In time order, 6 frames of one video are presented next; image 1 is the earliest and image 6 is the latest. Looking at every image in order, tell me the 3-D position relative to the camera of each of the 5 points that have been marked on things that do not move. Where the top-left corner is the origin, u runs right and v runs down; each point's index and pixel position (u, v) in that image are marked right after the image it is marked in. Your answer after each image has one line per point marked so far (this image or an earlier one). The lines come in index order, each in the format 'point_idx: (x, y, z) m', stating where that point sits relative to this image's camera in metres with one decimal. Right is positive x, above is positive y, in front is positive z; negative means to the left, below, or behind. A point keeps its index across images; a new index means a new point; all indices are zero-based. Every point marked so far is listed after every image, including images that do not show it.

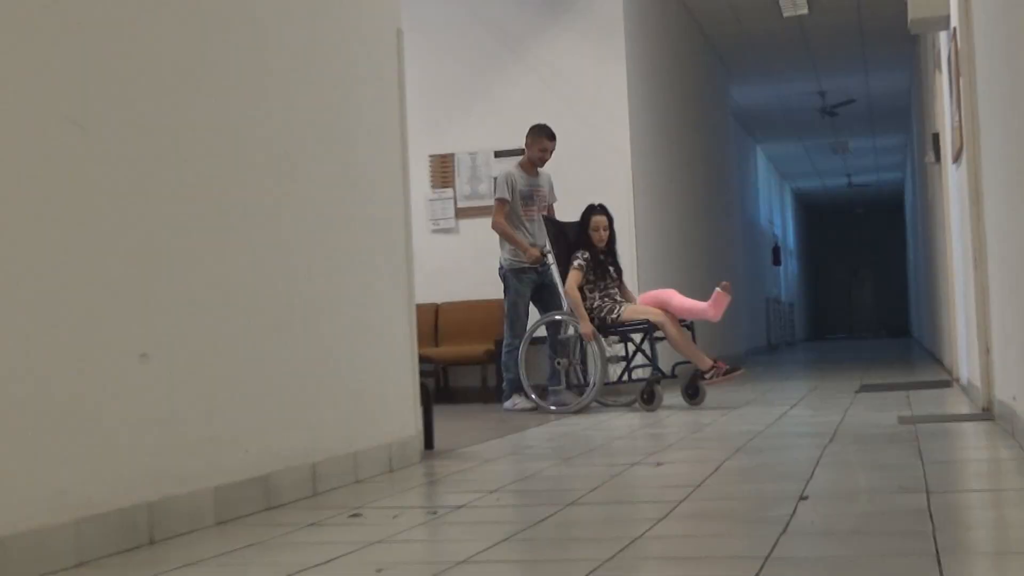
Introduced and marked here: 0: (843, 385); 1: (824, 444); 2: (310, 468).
0: (+2.4, -0.7, +9.8) m
1: (+1.9, -1.0, +8.4) m
2: (-1.0, -0.9, +7.0) m
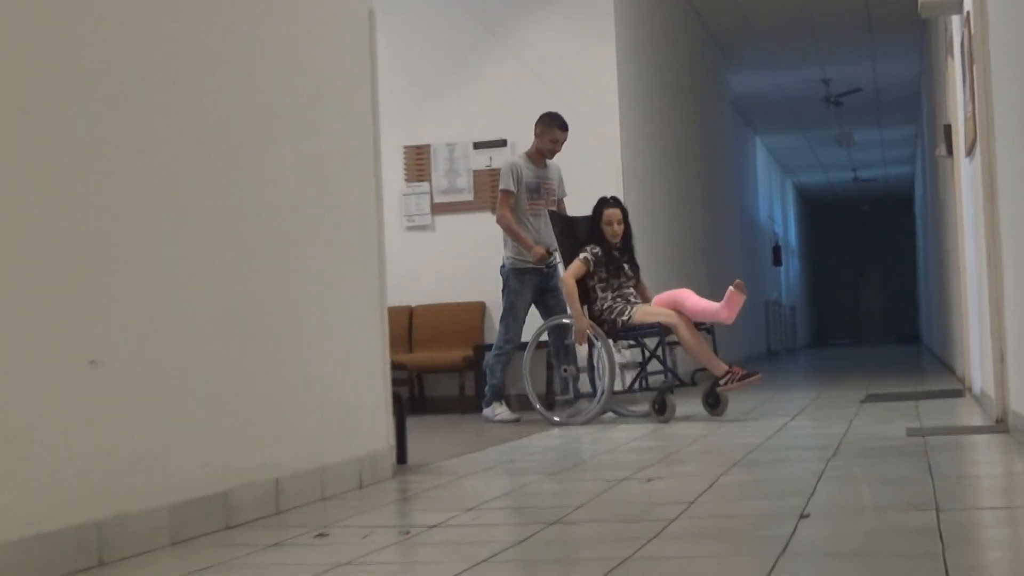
0: (+2.3, -0.7, +9.2) m
1: (+1.8, -1.0, +7.8) m
2: (-1.1, -0.9, +6.3) m
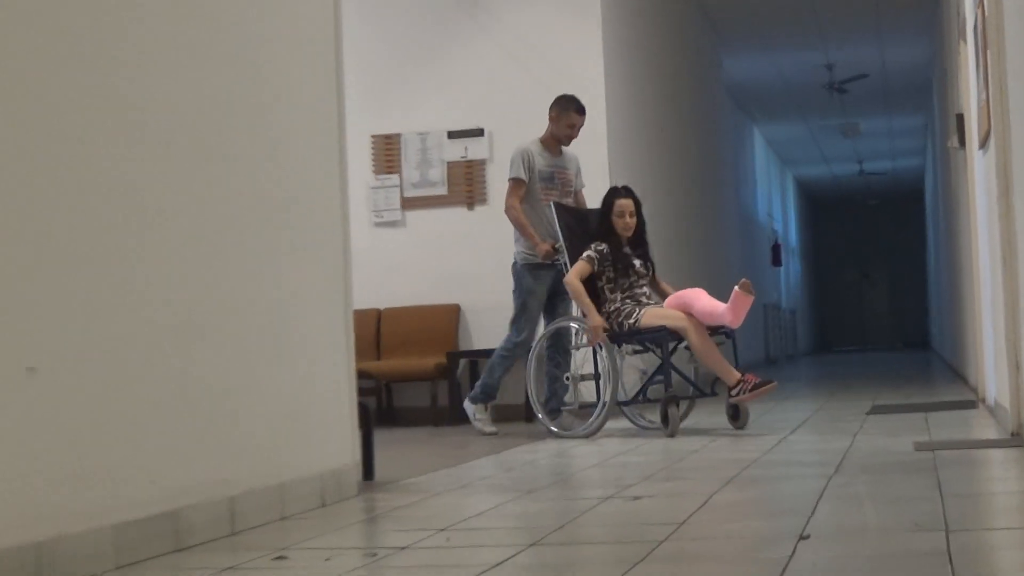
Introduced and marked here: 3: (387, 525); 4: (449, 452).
0: (+2.1, -0.8, +8.6) m
1: (+1.7, -1.0, +7.2) m
2: (-1.2, -0.9, +5.6) m
3: (-0.6, -1.1, +6.3) m
4: (-0.4, -1.0, +8.2) m
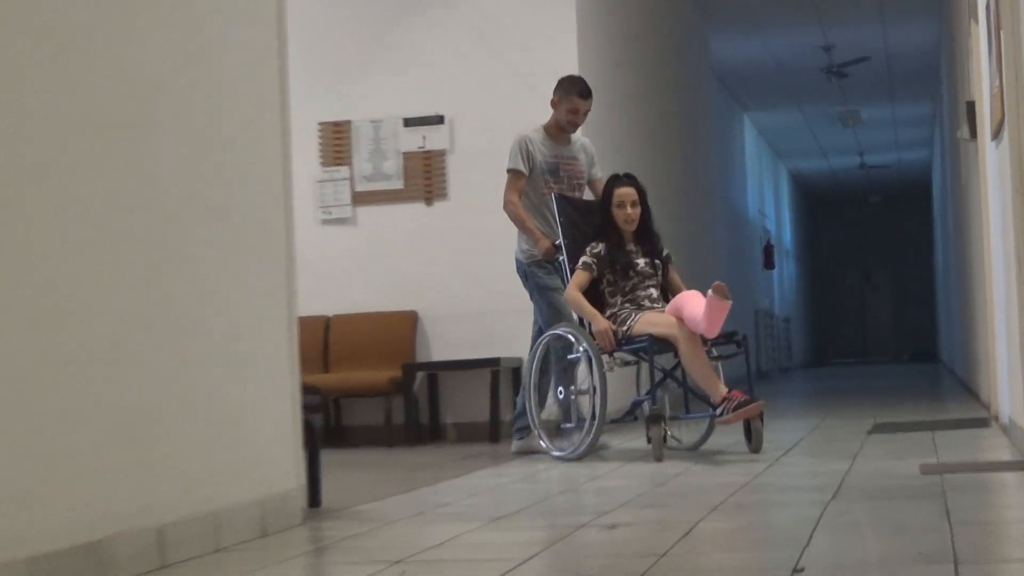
0: (+1.9, -0.8, +7.9) m
1: (+1.5, -1.0, +6.4) m
2: (-1.3, -0.9, +4.8) m
3: (-0.7, -1.1, +5.4) m
4: (-0.6, -1.0, +7.4) m
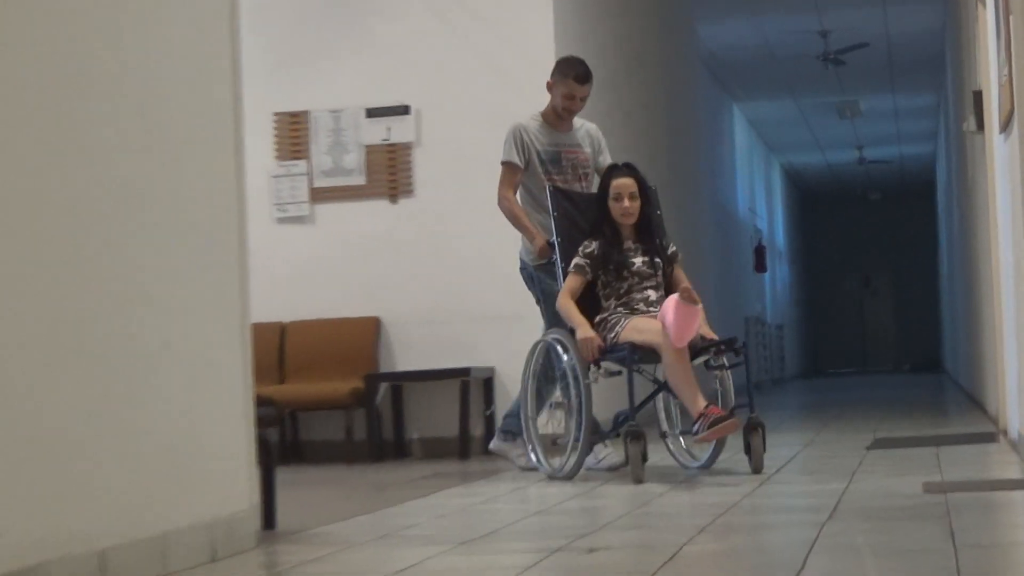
0: (+1.8, -0.8, +7.4) m
1: (+1.4, -1.0, +5.9) m
2: (-1.4, -0.9, +4.2) m
3: (-0.9, -1.1, +4.9) m
4: (-0.7, -1.1, +6.9) m
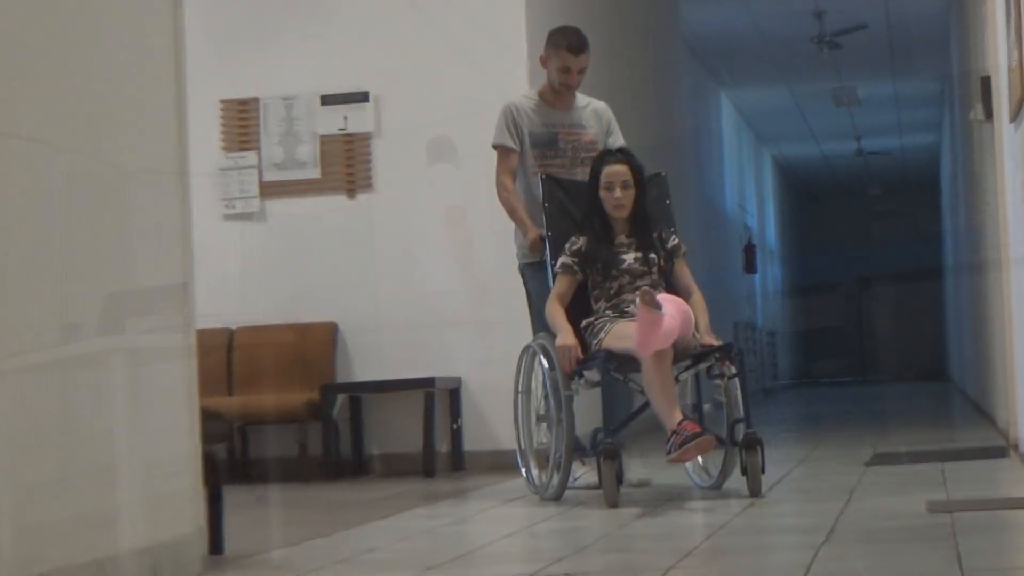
0: (+1.6, -0.8, +6.8) m
1: (+1.2, -1.0, +5.4) m
2: (-1.6, -0.9, +3.7) m
3: (-1.0, -1.1, +4.4) m
4: (-0.9, -1.1, +6.3) m
